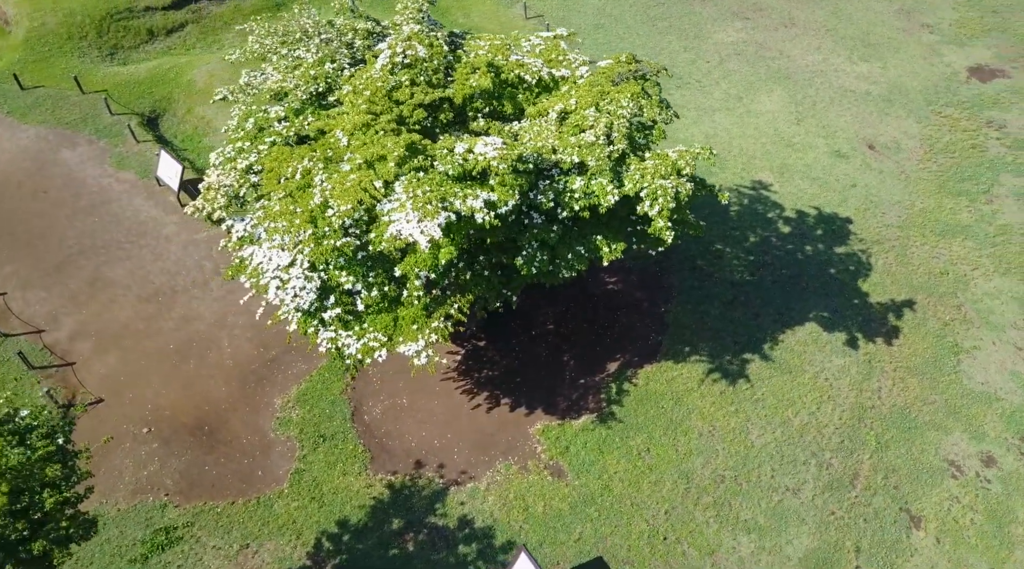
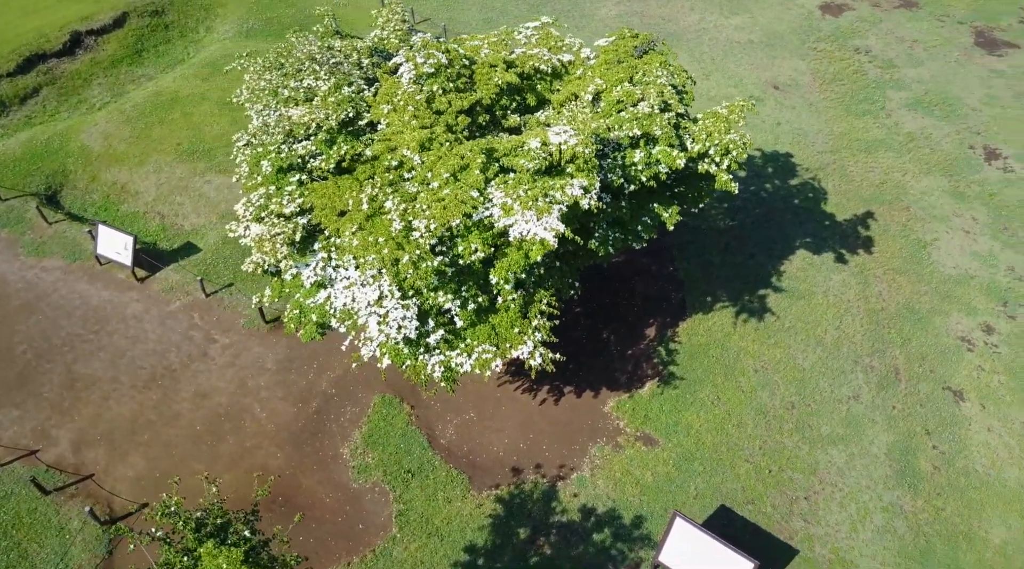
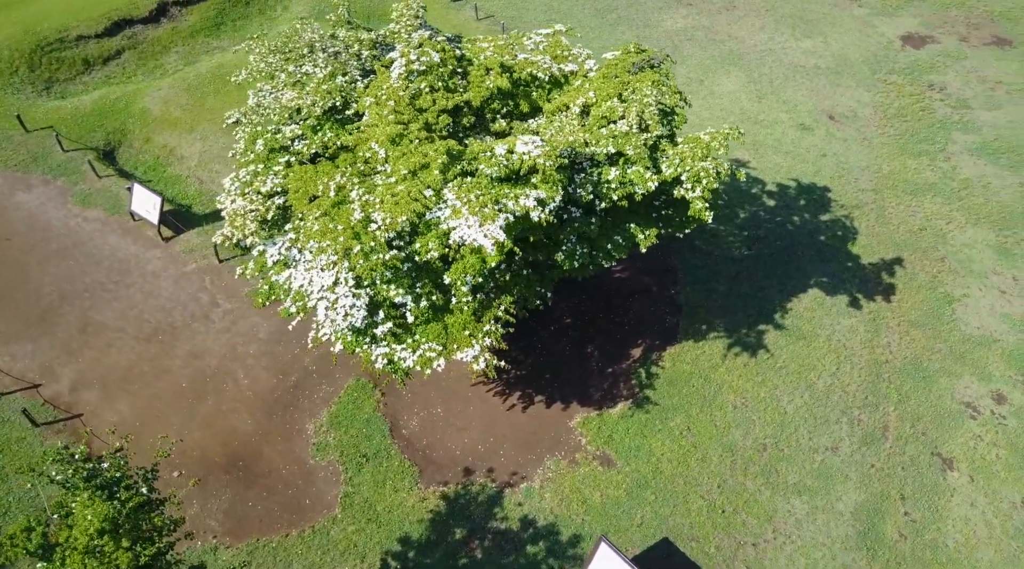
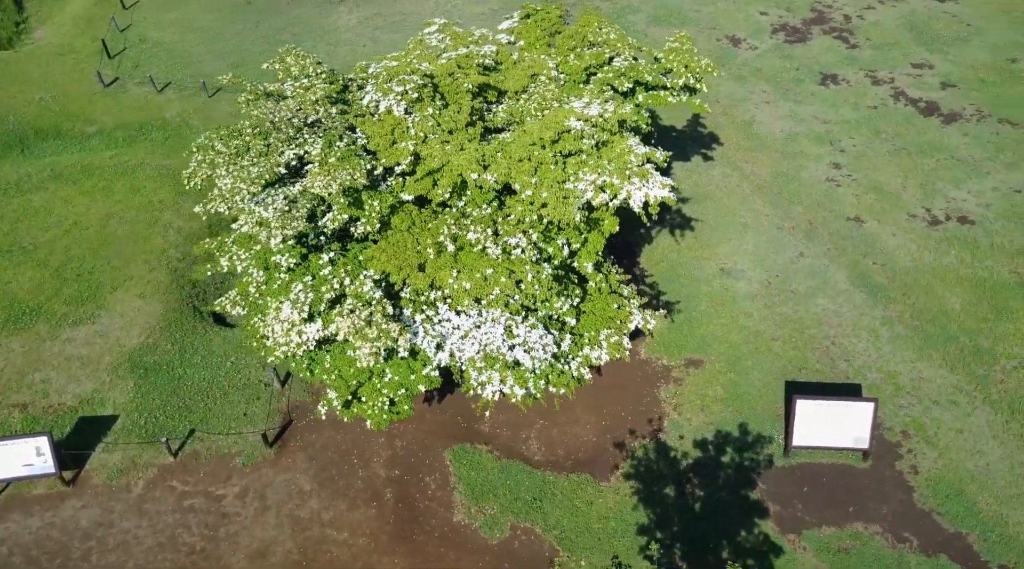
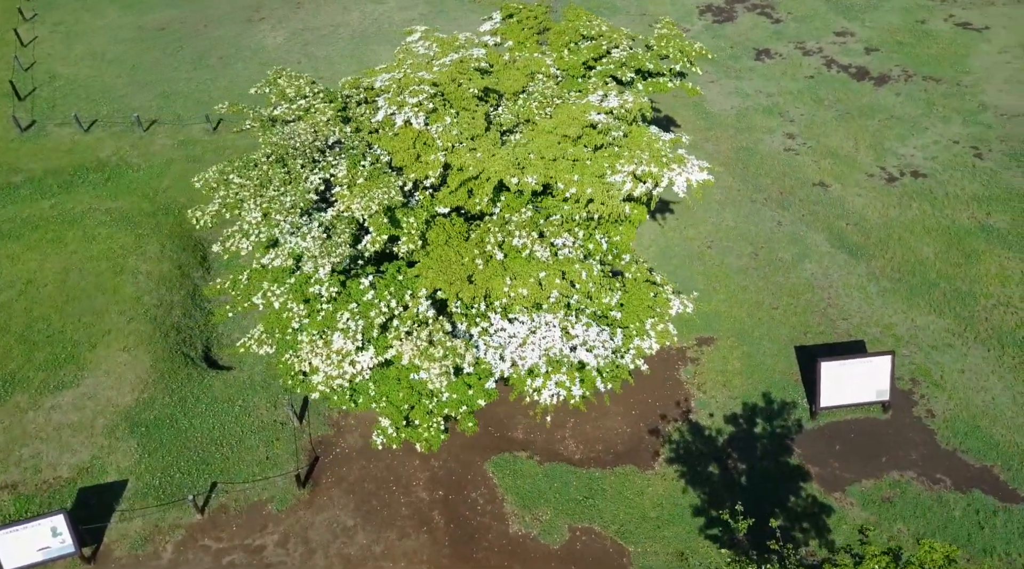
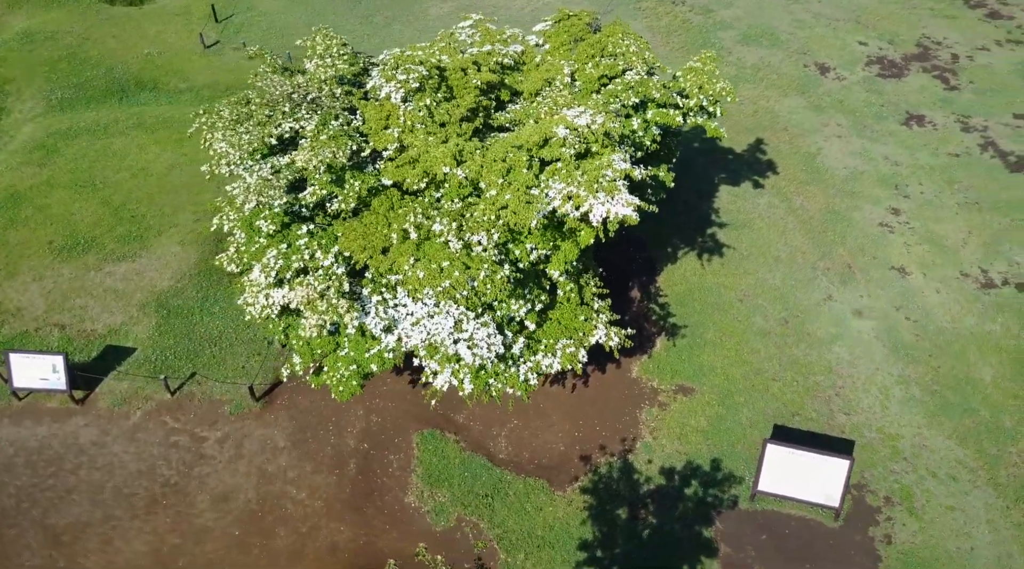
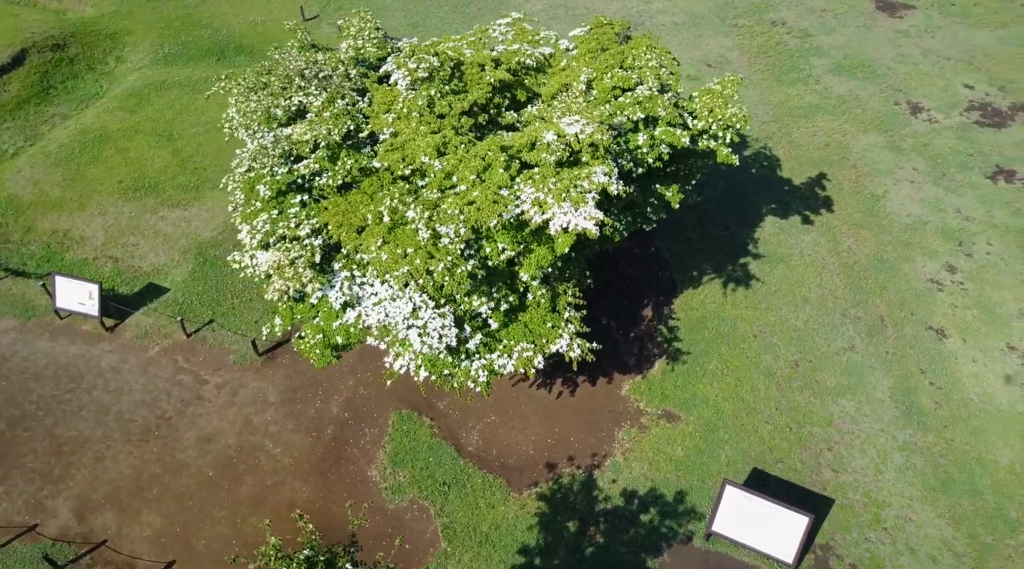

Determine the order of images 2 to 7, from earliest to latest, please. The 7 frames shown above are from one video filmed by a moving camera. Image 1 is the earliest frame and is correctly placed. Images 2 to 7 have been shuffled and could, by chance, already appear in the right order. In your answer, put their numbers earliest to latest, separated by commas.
3, 2, 7, 6, 4, 5
